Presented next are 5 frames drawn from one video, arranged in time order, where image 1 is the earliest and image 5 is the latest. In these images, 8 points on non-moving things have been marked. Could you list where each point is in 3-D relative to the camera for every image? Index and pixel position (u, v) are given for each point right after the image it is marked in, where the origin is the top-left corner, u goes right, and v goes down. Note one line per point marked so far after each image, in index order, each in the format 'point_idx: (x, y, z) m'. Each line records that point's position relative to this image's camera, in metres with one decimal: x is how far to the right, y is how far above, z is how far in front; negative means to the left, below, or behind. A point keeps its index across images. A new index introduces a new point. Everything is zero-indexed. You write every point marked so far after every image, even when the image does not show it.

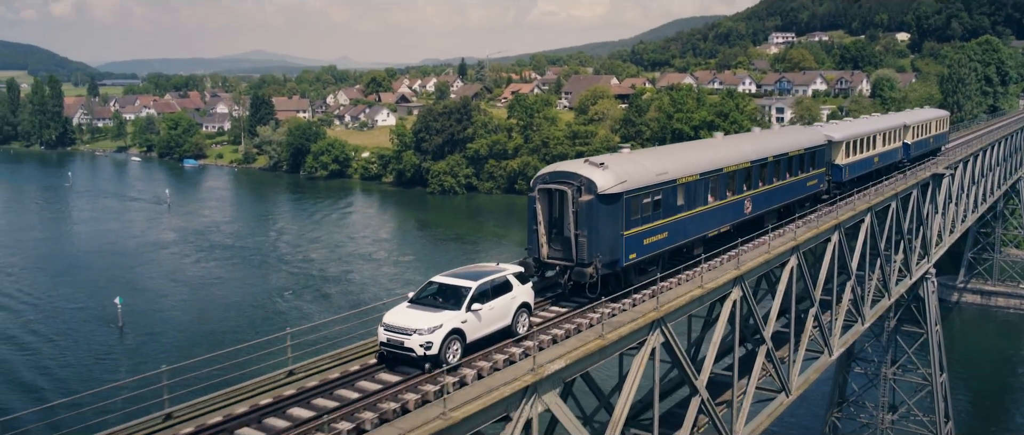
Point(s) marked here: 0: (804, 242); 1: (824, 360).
0: (+6.0, -0.4, +16.3) m
1: (+6.5, -2.9, +16.3) m
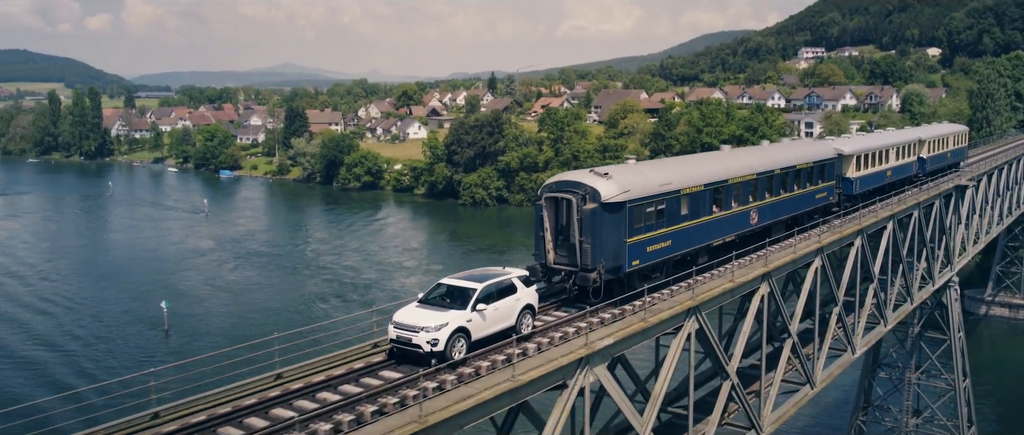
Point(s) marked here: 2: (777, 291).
0: (+6.9, -0.5, +17.3) m
1: (+7.4, -3.0, +17.3) m
2: (+5.0, -1.3, +15.0) m
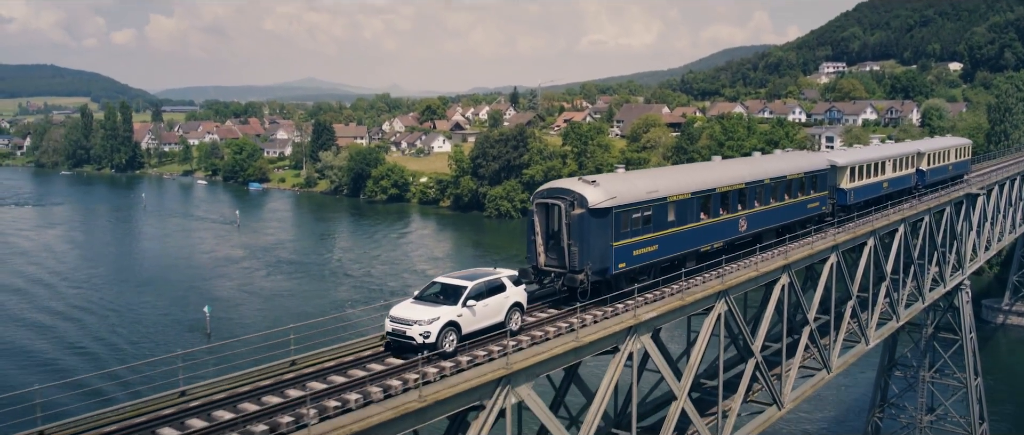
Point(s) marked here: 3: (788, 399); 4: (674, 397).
0: (+7.9, -0.6, +19.0) m
1: (+8.4, -3.1, +18.9) m
2: (+6.0, -1.3, +16.7) m
3: (+5.5, -3.6, +15.7) m
4: (+2.6, -2.8, +12.6) m
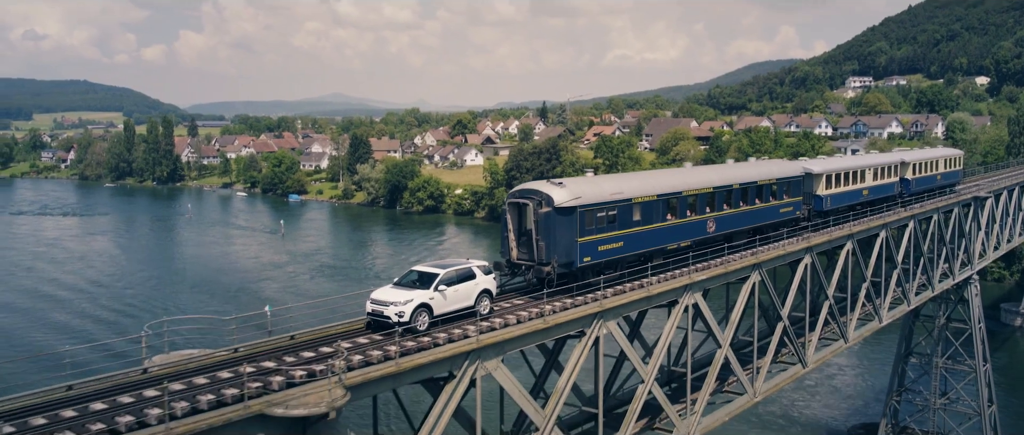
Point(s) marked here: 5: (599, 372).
0: (+9.6, -0.5, +22.0) m
1: (+10.1, -3.0, +21.9) m
2: (+7.6, -1.1, +19.8) m
3: (+7.1, -3.4, +18.7) m
4: (+4.1, -2.6, +15.8) m
5: (+1.5, -2.6, +13.4) m
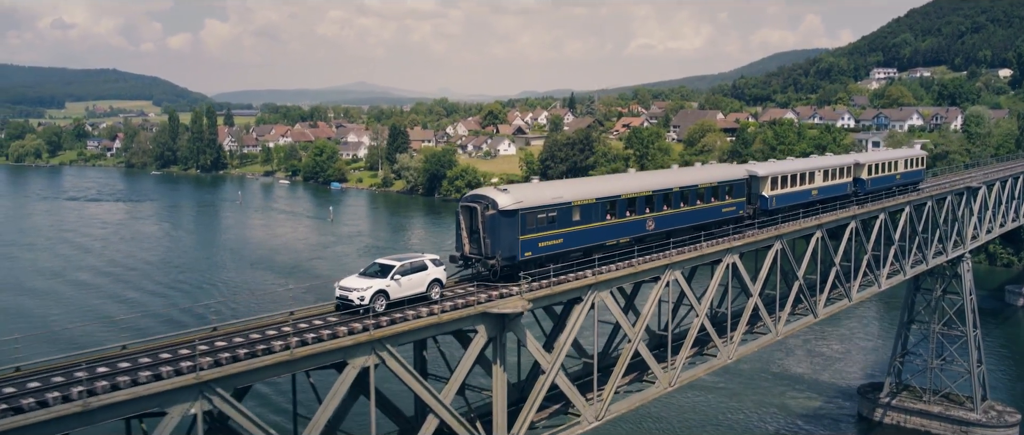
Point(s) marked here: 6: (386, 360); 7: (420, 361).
0: (+12.1, 0.0, +27.3) m
1: (+12.5, -2.5, +27.2) m
2: (+10.0, -0.7, +25.1) m
3: (+9.4, -3.0, +24.1) m
4: (+6.4, -2.2, +21.3) m
5: (+3.7, -2.2, +19.0) m
6: (-2.2, -2.4, +13.2) m
7: (-1.8, -2.8, +15.5) m
